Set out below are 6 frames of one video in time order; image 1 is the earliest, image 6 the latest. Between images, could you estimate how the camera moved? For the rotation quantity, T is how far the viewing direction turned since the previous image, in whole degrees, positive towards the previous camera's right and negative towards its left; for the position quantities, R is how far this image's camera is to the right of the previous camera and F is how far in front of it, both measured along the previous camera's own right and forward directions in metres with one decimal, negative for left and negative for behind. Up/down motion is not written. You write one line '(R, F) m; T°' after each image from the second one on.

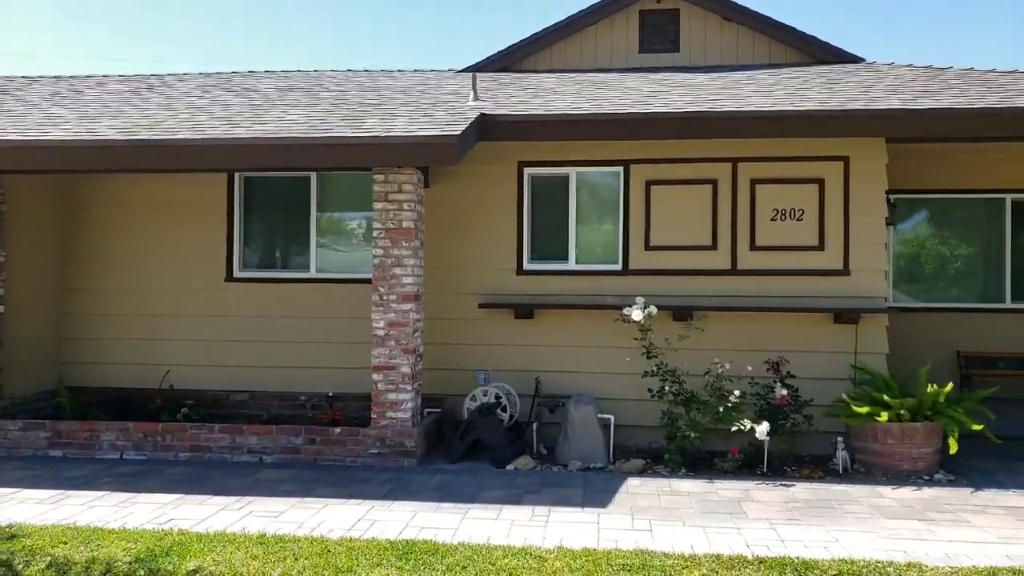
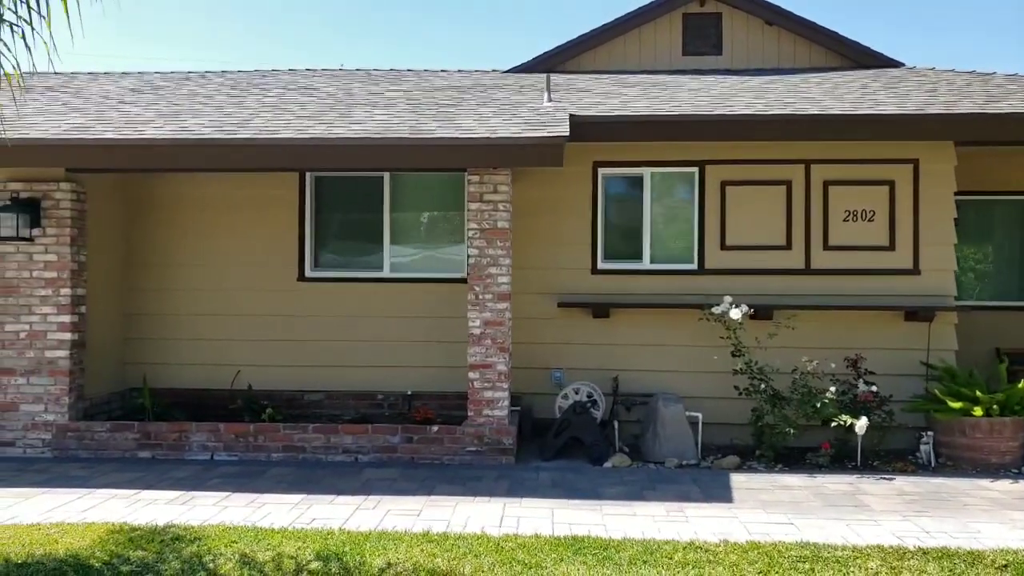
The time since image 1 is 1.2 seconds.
(-1.1, 0.0) m; +2°
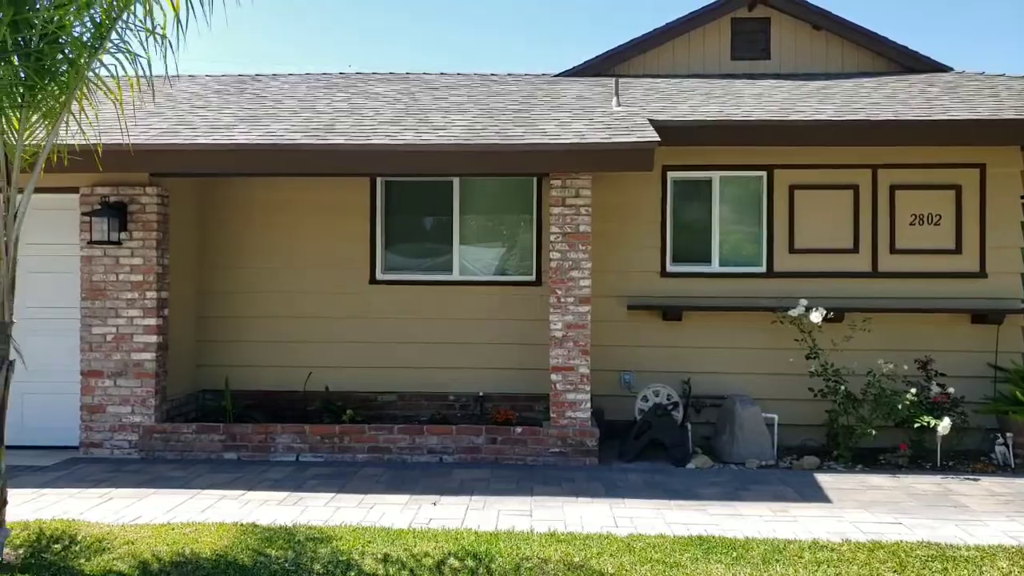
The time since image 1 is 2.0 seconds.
(-0.7, -0.1) m; 0°
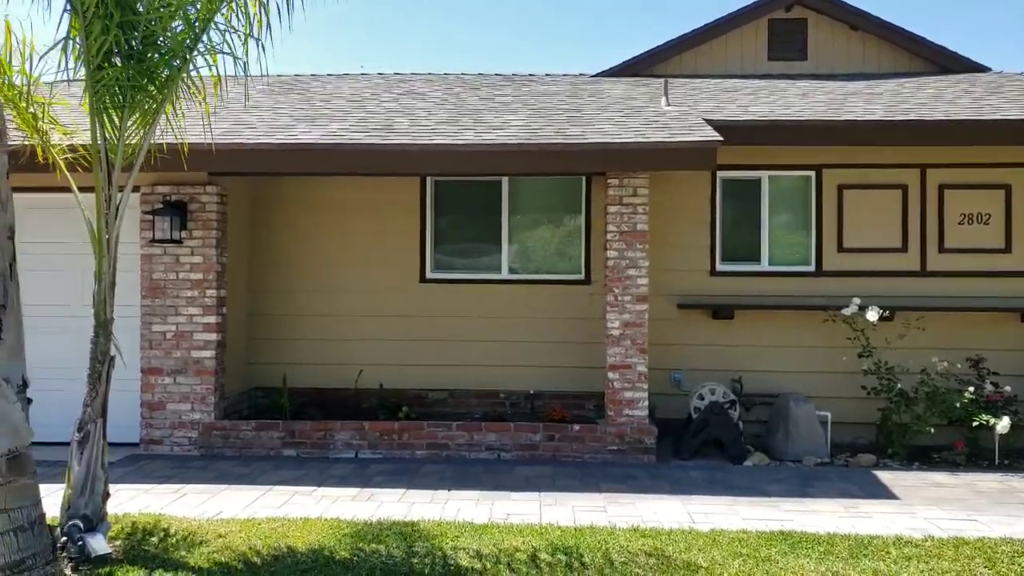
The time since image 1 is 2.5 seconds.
(-0.4, -0.1) m; 0°
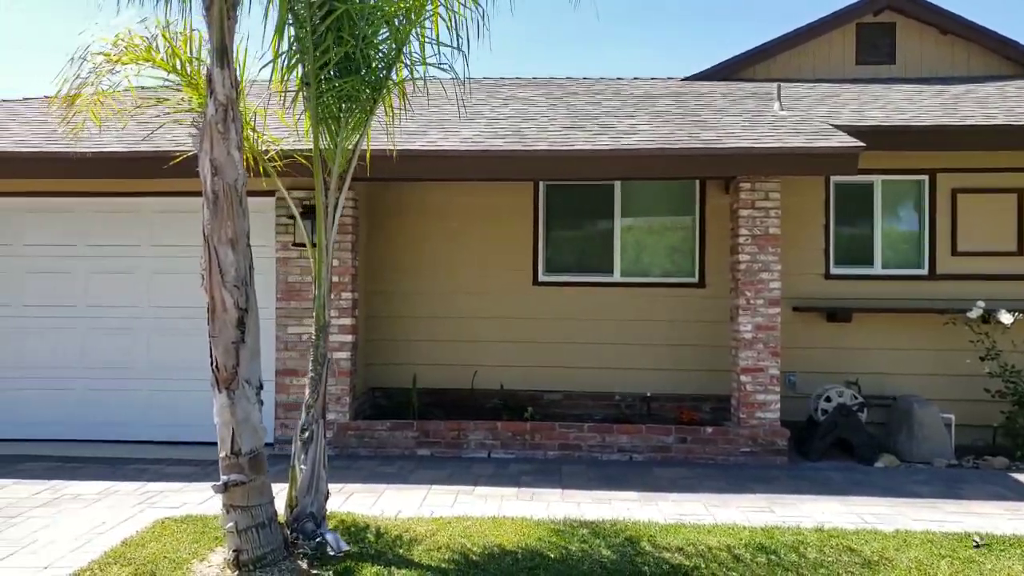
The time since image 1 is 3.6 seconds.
(-1.0, -0.1) m; -1°
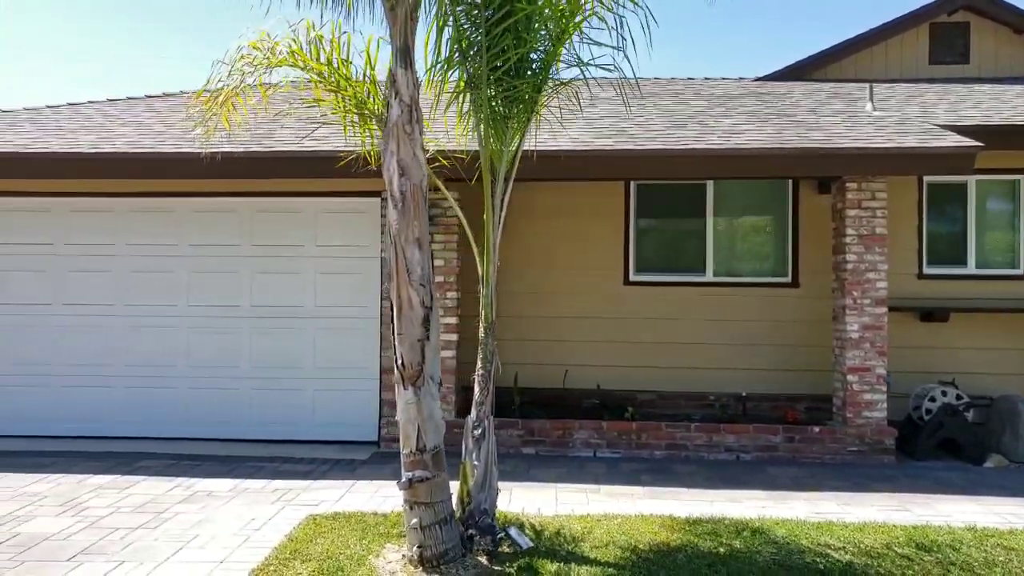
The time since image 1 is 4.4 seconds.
(-0.8, 0.0) m; -1°
